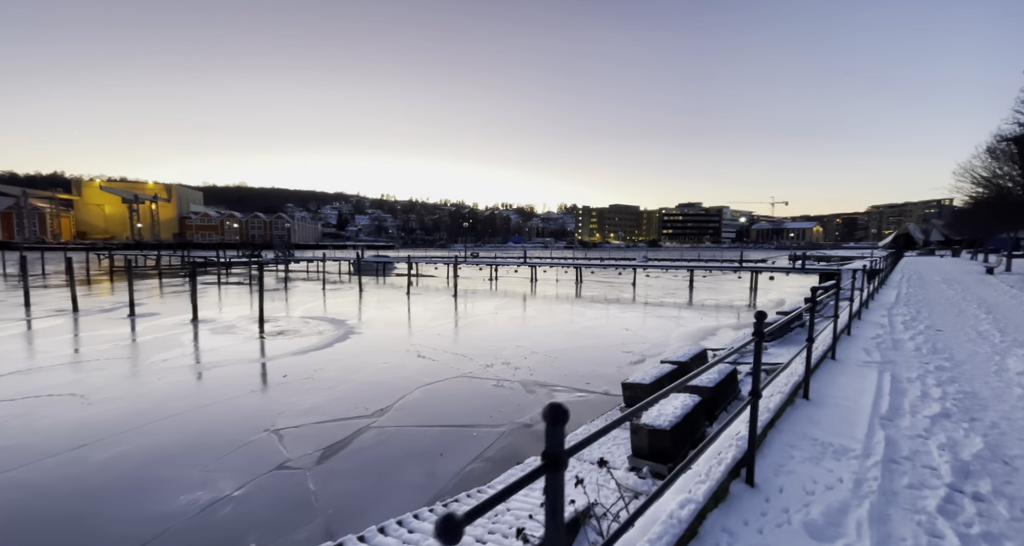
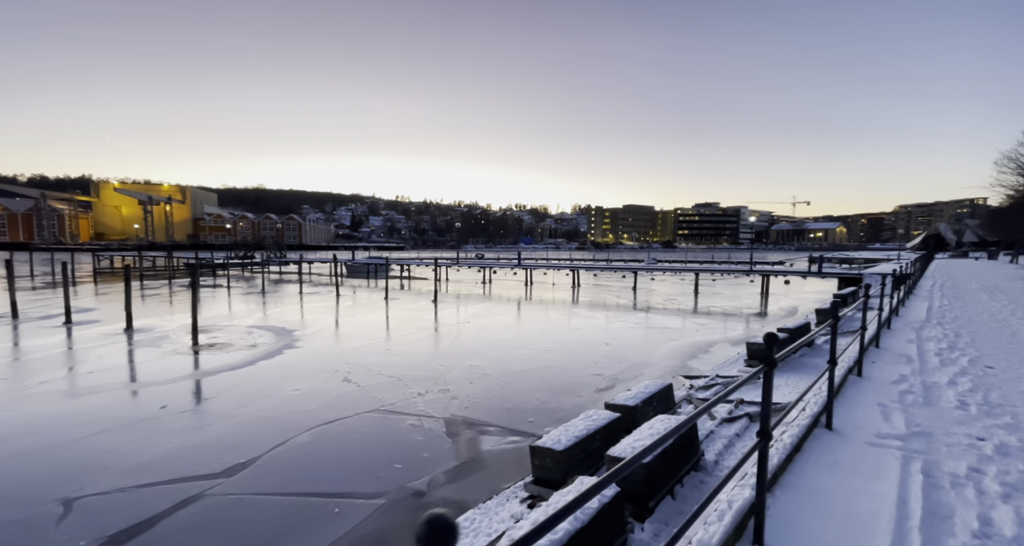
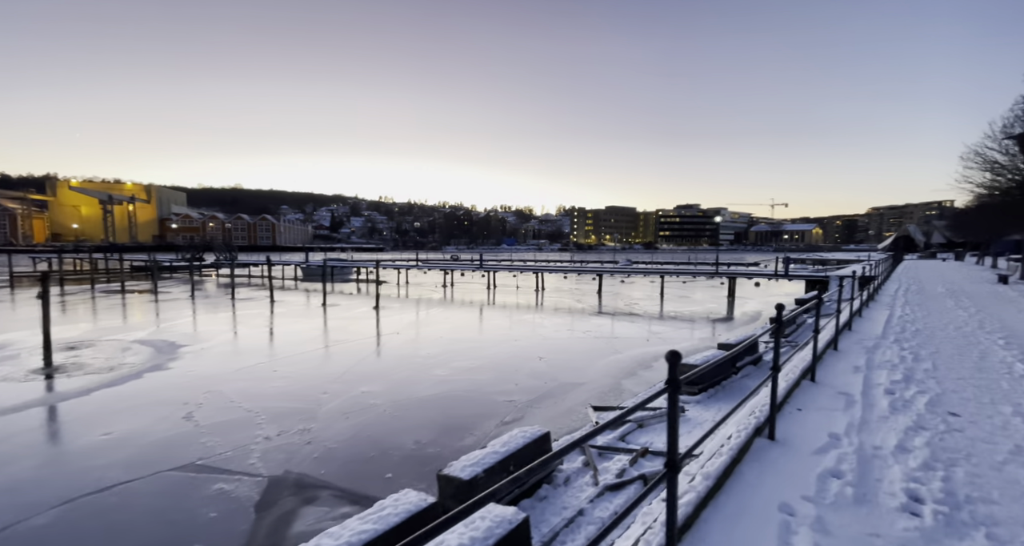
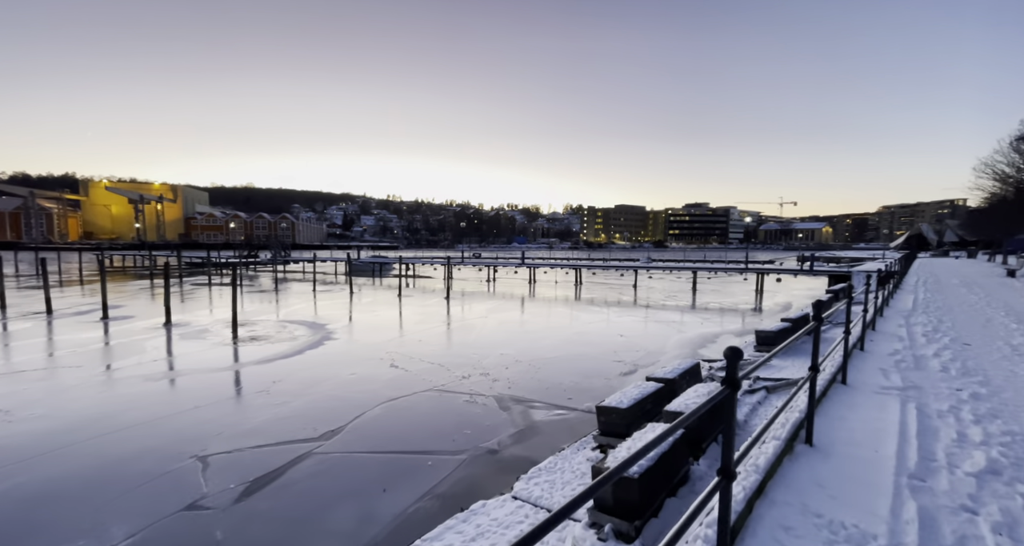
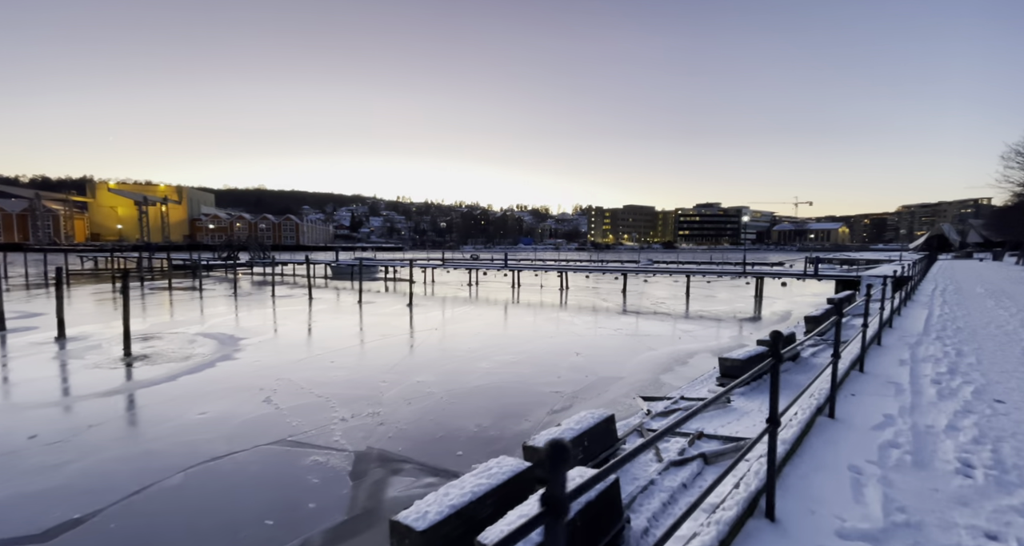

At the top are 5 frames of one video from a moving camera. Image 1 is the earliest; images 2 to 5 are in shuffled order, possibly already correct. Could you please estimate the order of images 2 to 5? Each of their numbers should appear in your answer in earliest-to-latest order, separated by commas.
4, 2, 5, 3
